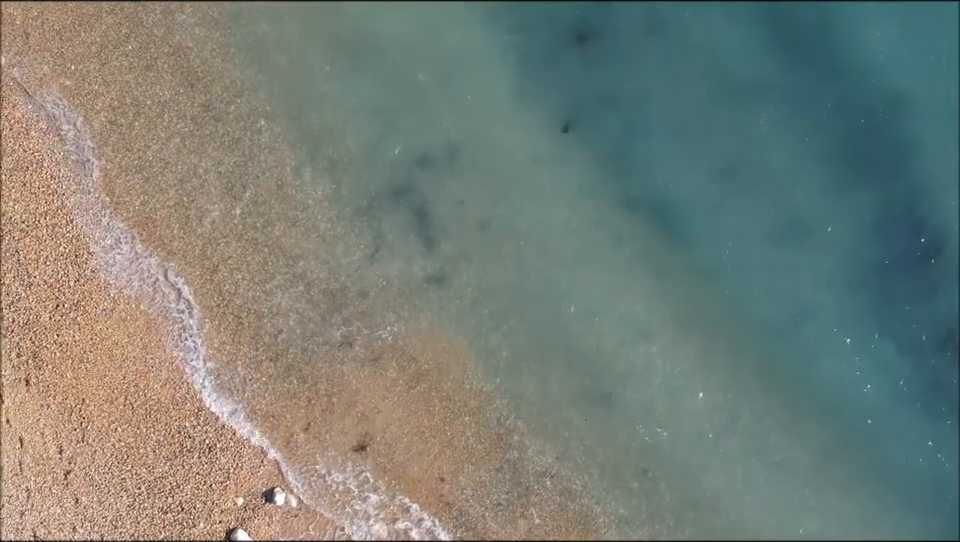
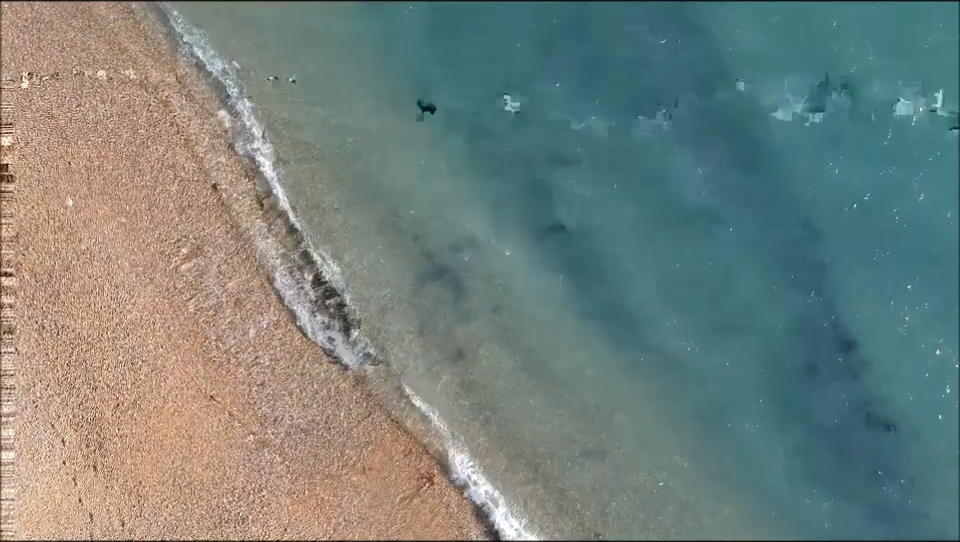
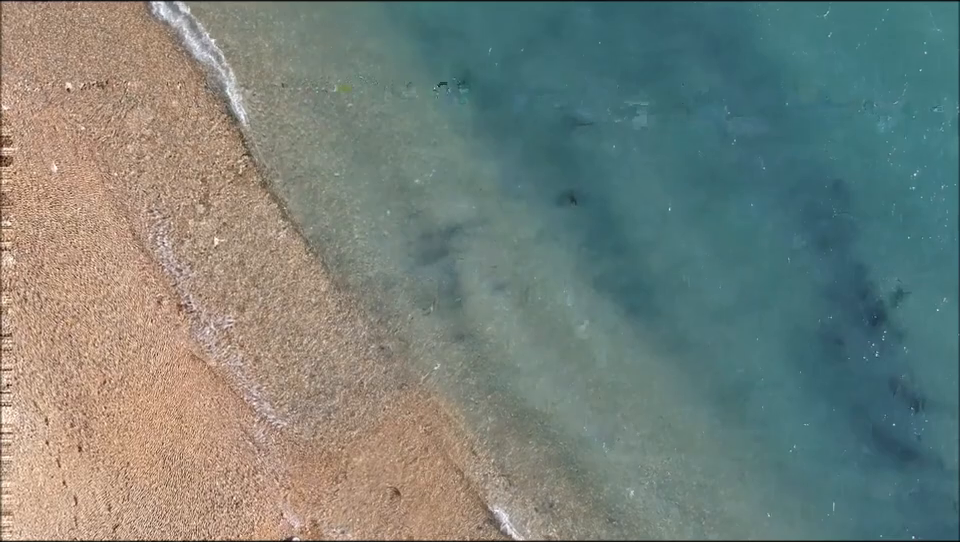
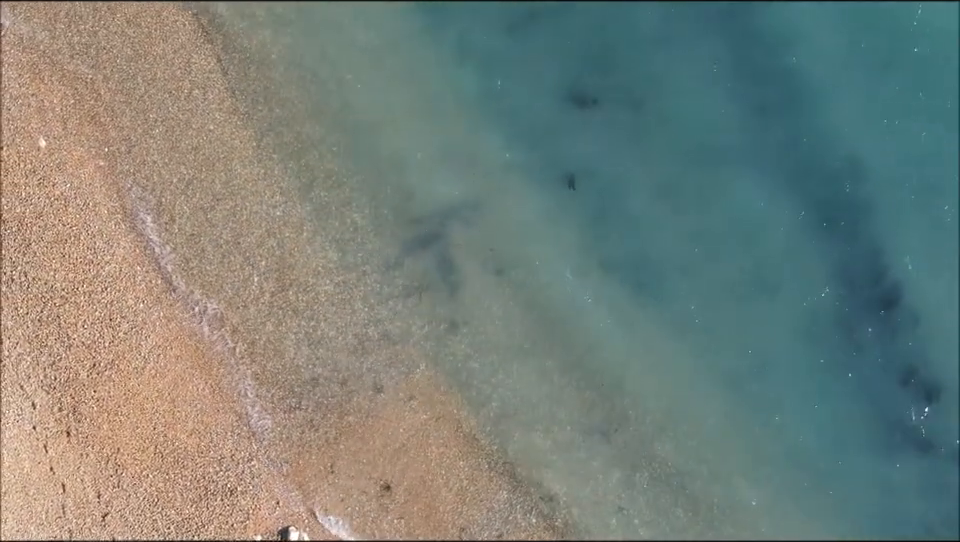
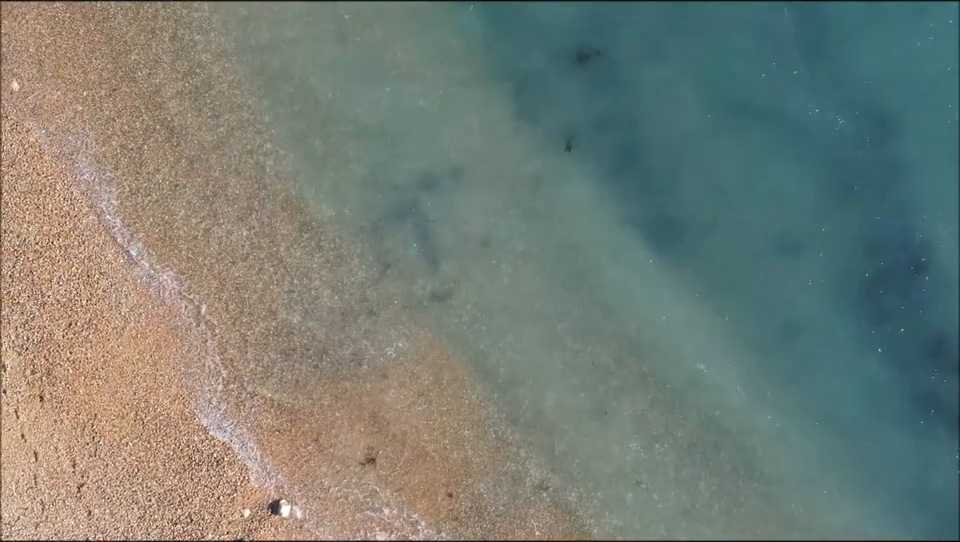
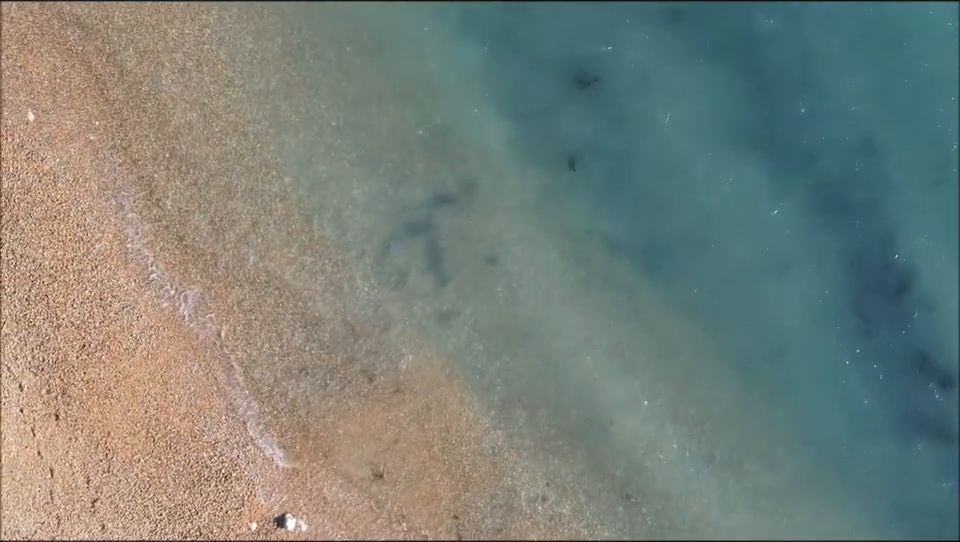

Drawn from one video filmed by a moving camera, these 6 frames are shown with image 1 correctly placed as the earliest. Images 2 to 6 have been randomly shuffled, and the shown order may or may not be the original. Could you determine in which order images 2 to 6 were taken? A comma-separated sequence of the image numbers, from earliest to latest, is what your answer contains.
5, 6, 4, 3, 2
